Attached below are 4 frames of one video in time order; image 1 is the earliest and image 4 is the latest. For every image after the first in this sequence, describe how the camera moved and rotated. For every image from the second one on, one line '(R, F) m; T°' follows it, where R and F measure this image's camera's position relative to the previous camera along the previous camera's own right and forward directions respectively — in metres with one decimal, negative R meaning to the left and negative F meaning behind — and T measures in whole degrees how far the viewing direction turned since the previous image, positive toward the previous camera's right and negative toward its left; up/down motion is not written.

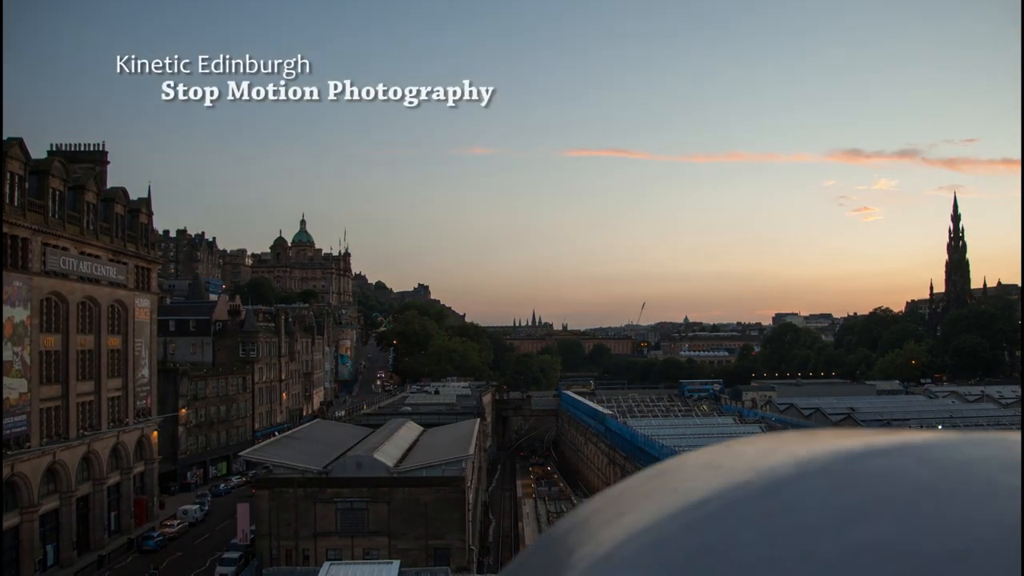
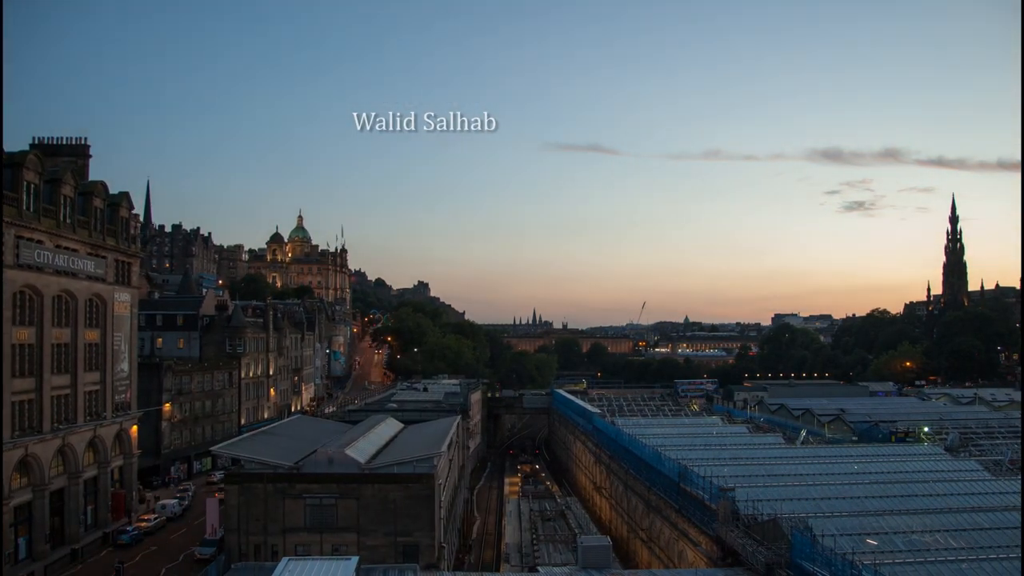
(+1.2, +0.1) m; 0°
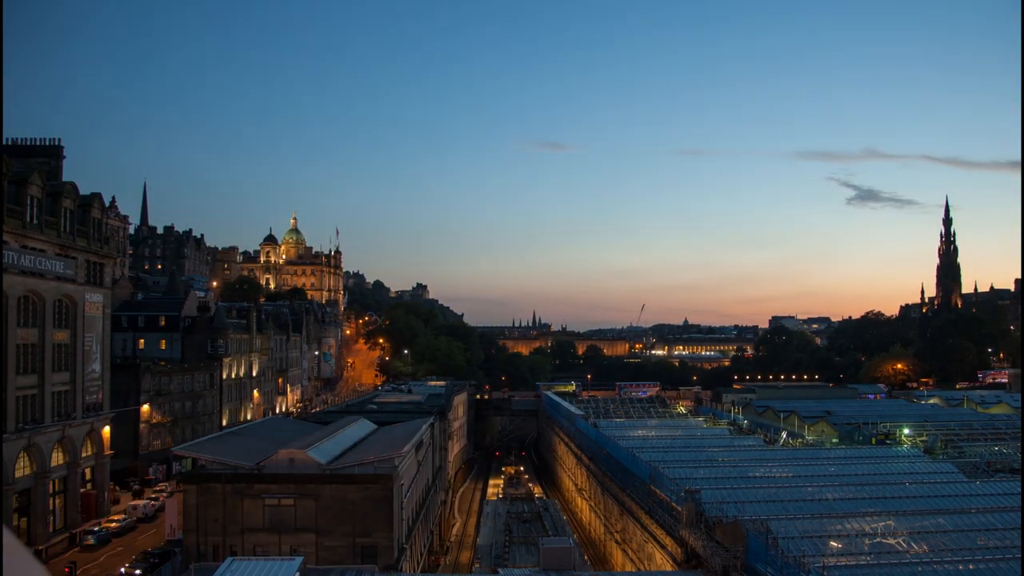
(+1.6, +0.1) m; 0°
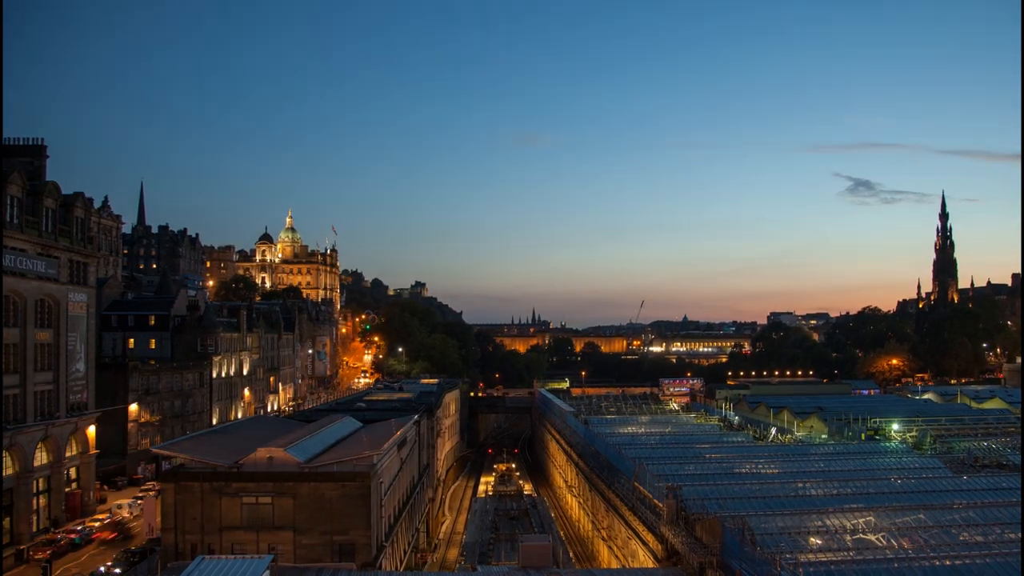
(+0.9, +0.1) m; 0°
